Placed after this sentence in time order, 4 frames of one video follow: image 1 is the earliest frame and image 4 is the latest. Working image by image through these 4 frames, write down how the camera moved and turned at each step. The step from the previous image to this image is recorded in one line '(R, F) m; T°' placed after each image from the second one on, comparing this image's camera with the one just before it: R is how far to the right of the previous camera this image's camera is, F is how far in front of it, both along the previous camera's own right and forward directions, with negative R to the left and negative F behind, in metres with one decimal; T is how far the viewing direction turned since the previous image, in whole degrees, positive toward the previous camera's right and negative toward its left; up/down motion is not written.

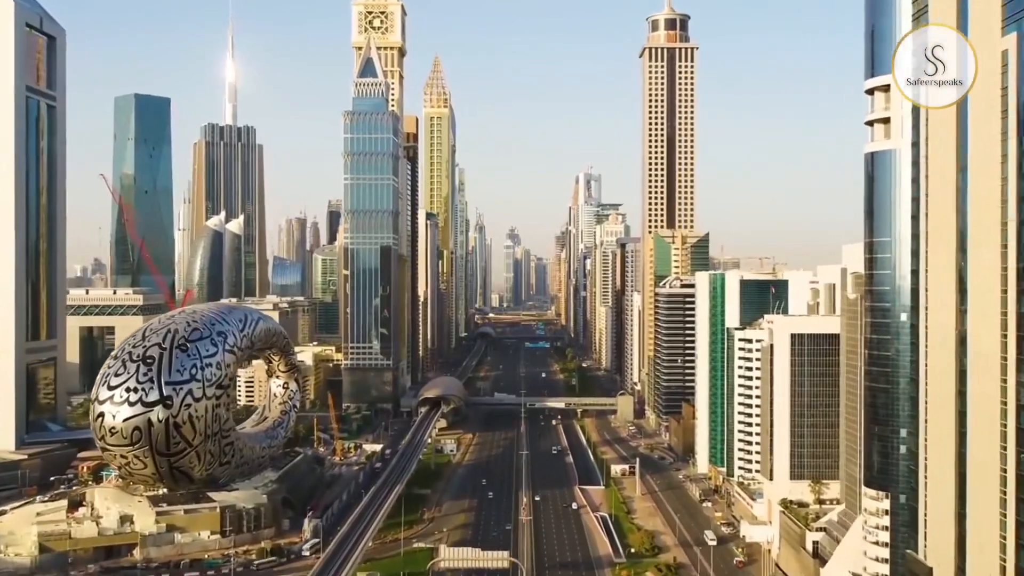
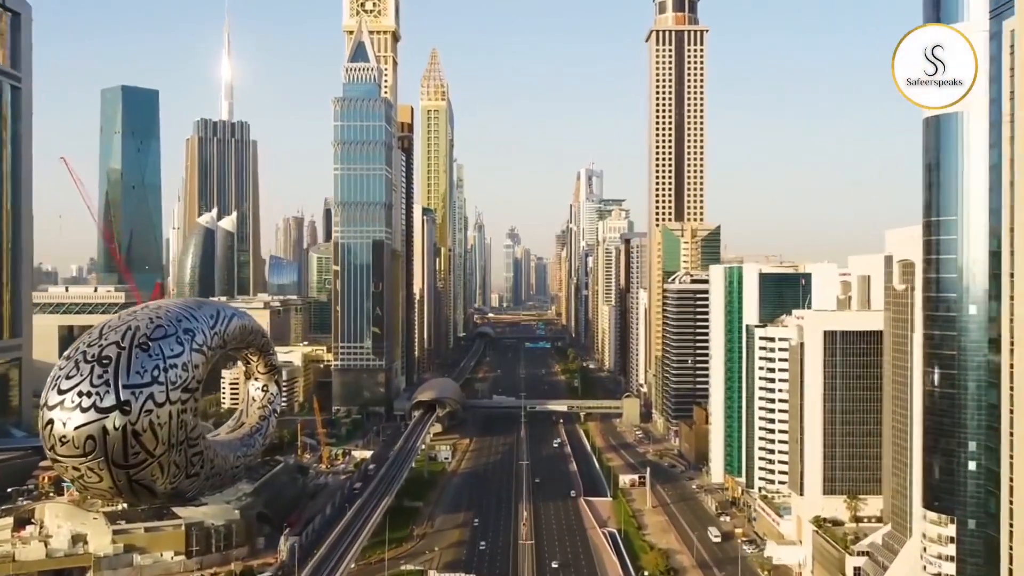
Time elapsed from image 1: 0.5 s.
(0.0, +6.3) m; 0°
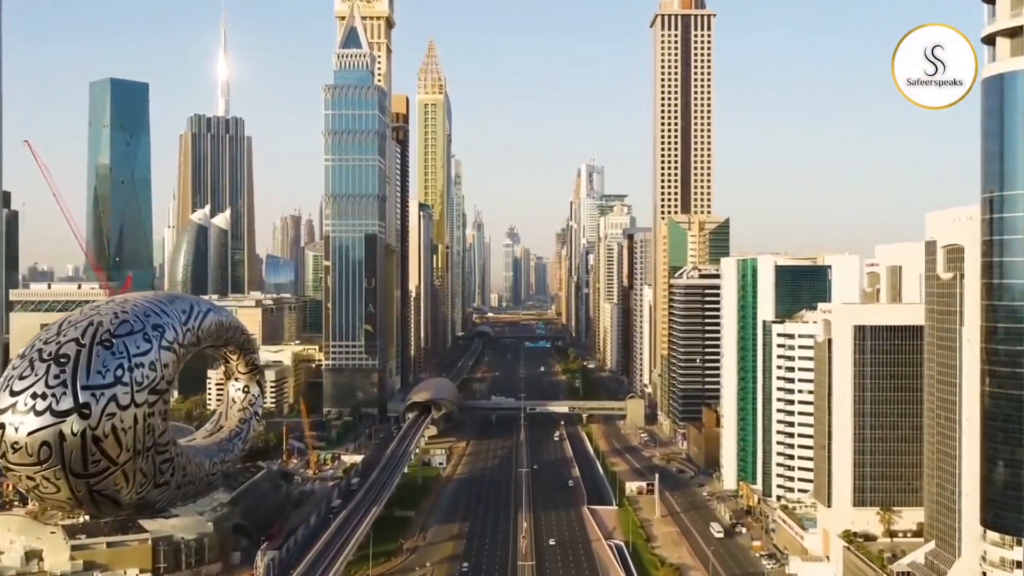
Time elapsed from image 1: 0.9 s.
(+0.1, +4.8) m; 0°
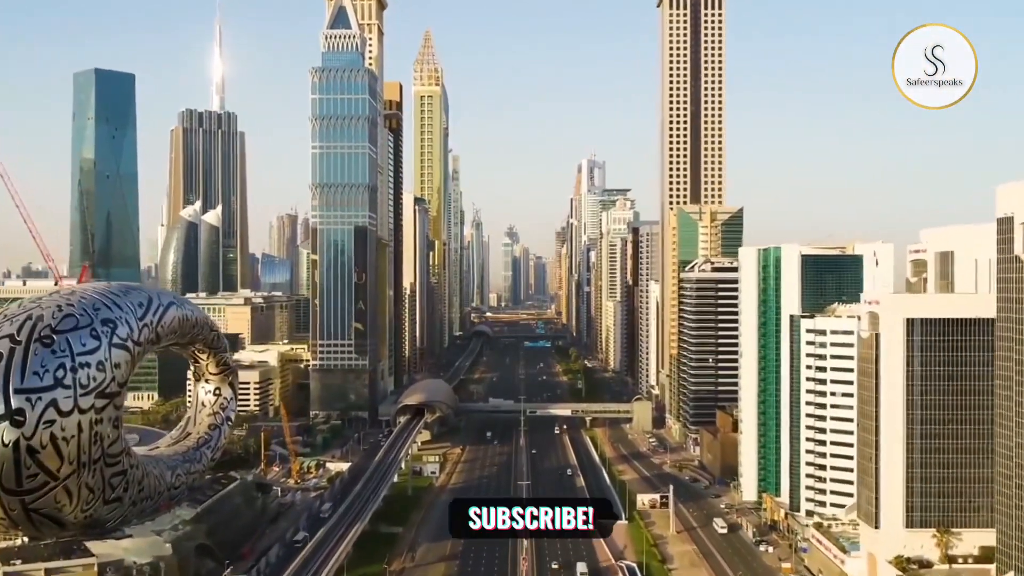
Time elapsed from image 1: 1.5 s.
(0.0, +6.3) m; 0°
